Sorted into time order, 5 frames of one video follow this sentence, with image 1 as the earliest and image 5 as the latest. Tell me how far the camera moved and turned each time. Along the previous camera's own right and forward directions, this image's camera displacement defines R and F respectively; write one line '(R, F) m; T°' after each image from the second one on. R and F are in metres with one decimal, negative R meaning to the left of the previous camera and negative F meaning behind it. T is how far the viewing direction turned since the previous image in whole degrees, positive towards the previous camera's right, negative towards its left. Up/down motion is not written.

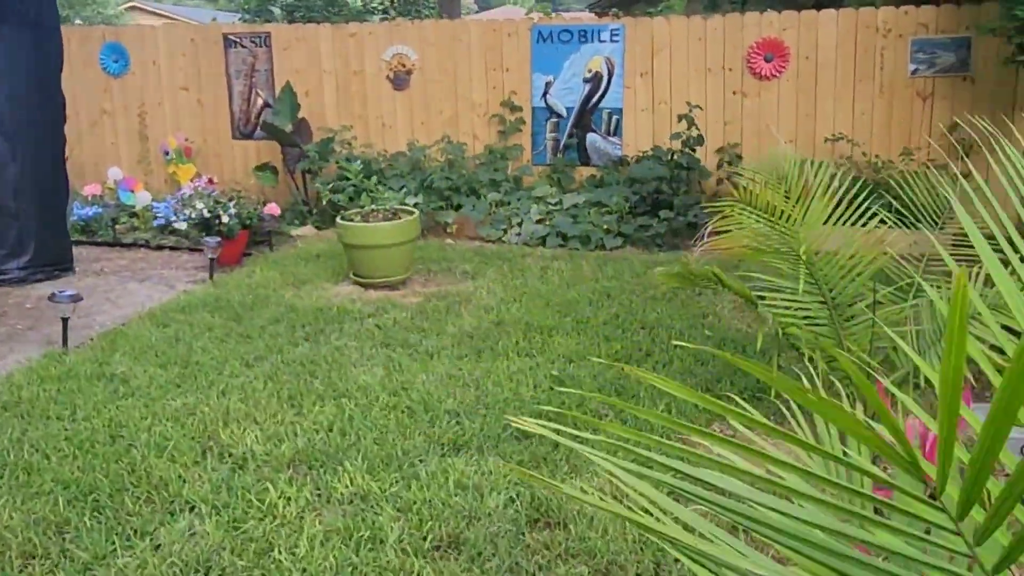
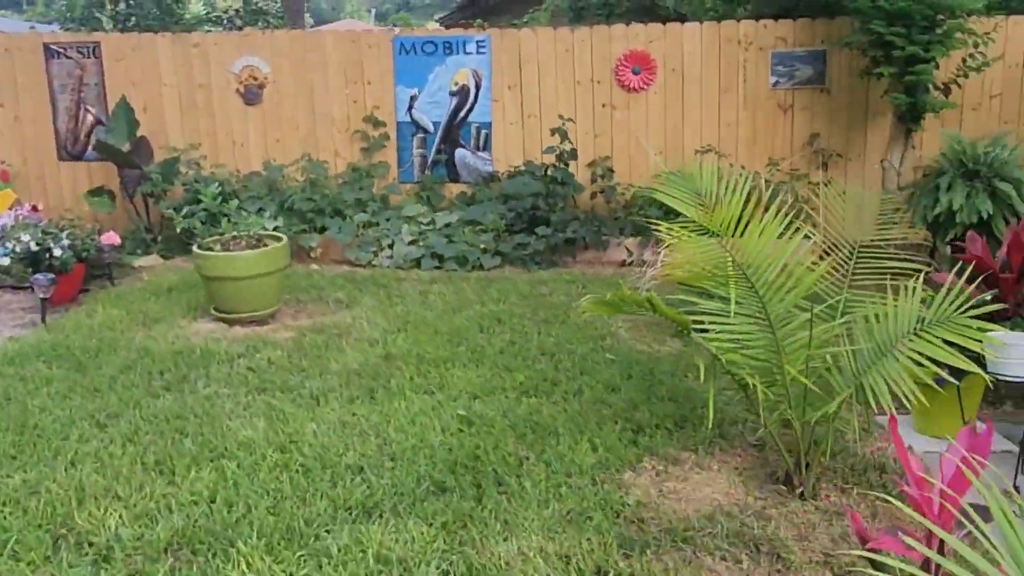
(-0.2, +0.4) m; +10°
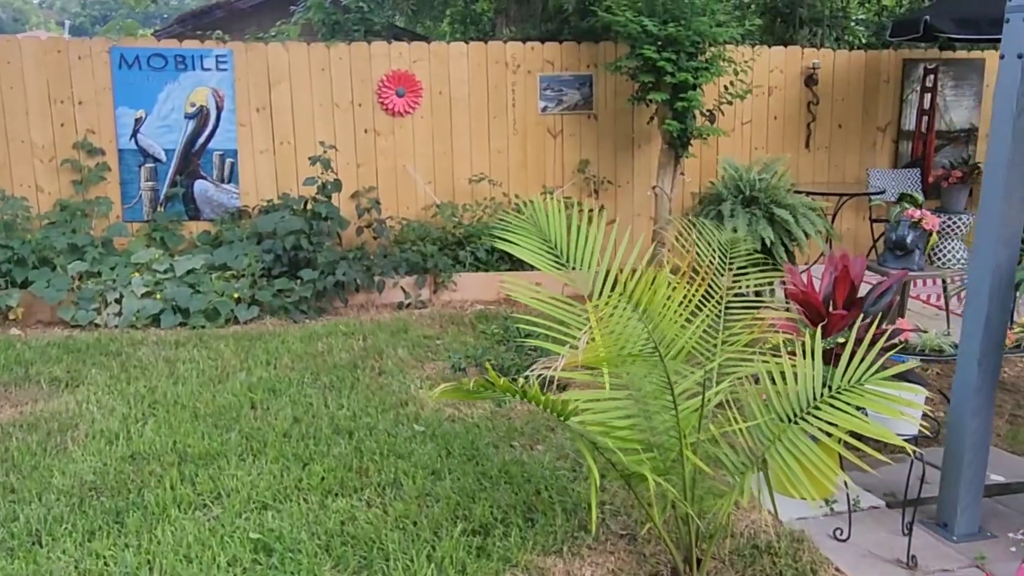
(-0.2, +0.7) m; +17°
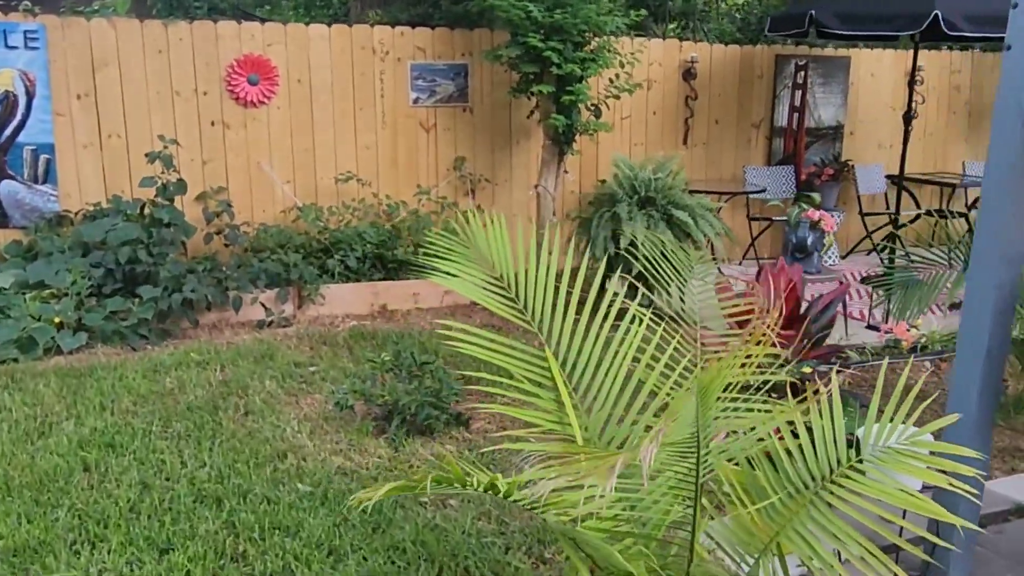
(-0.2, +0.6) m; +10°
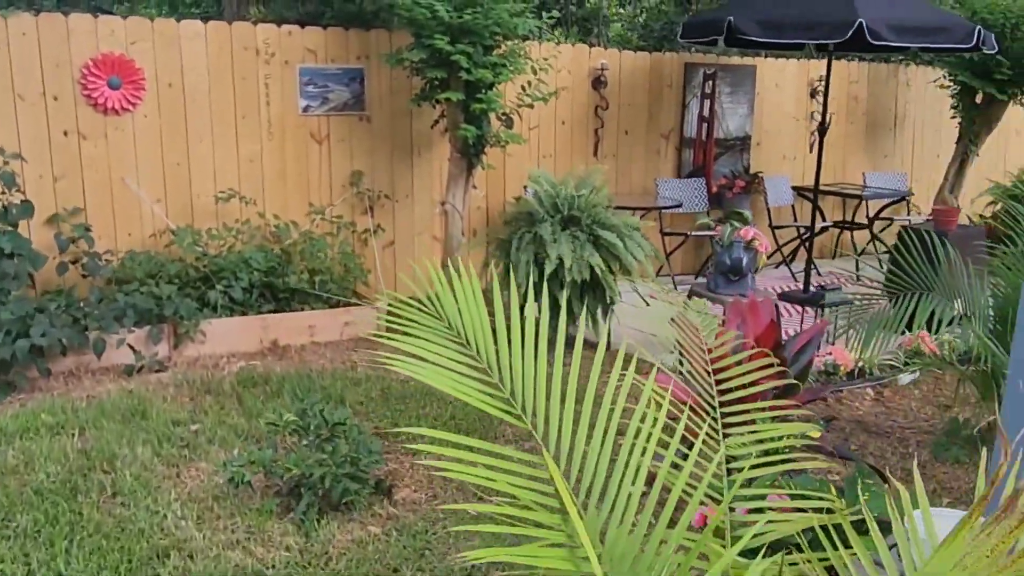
(-0.2, +0.5) m; +8°
